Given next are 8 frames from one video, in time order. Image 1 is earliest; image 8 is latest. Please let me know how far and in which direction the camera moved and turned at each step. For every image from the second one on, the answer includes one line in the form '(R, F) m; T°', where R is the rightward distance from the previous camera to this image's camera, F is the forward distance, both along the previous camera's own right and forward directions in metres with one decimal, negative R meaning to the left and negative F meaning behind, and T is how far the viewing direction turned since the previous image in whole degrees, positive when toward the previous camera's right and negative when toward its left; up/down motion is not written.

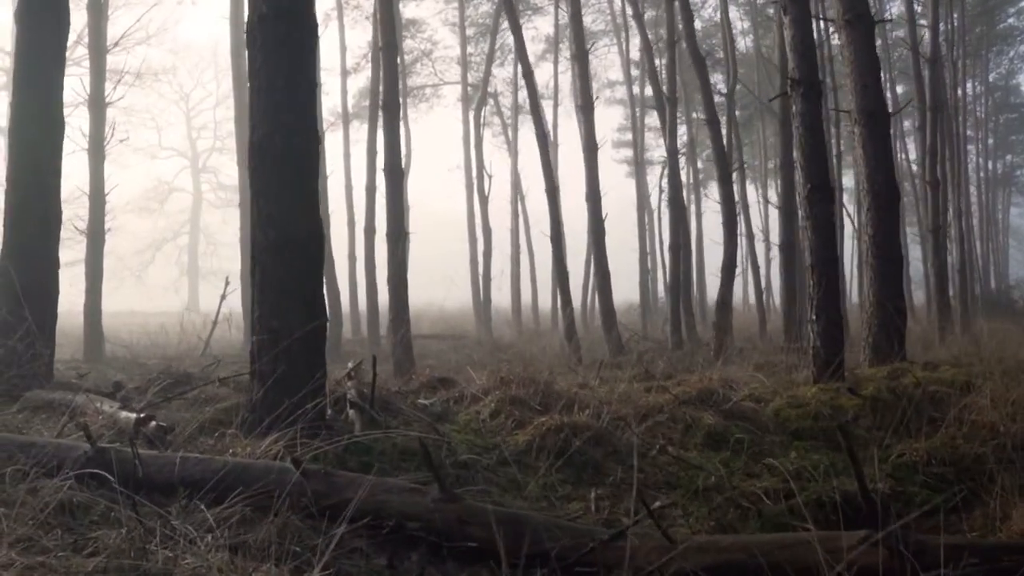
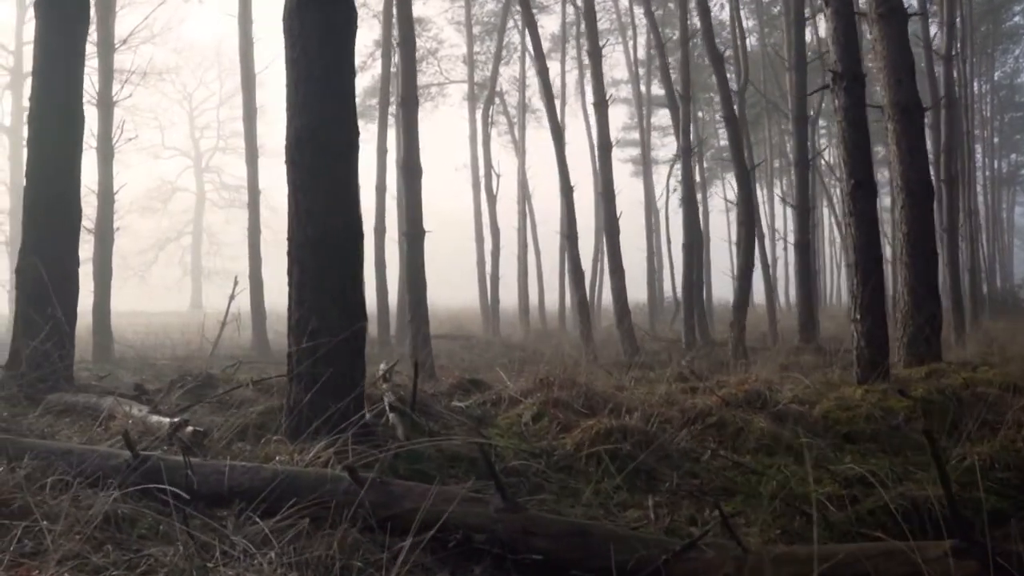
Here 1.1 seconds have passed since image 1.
(-0.3, +0.2) m; 0°
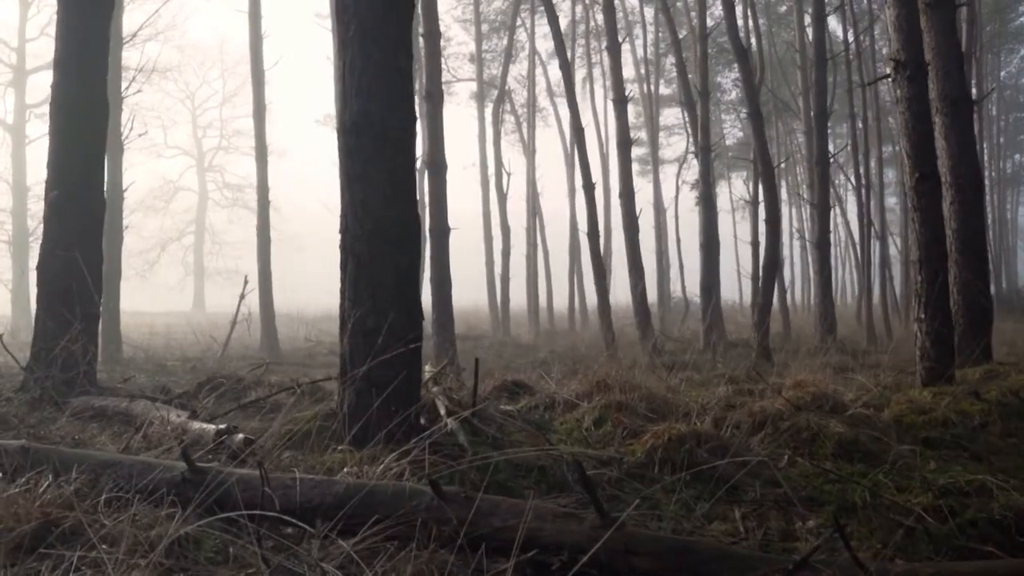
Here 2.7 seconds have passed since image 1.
(-0.4, +0.4) m; 0°
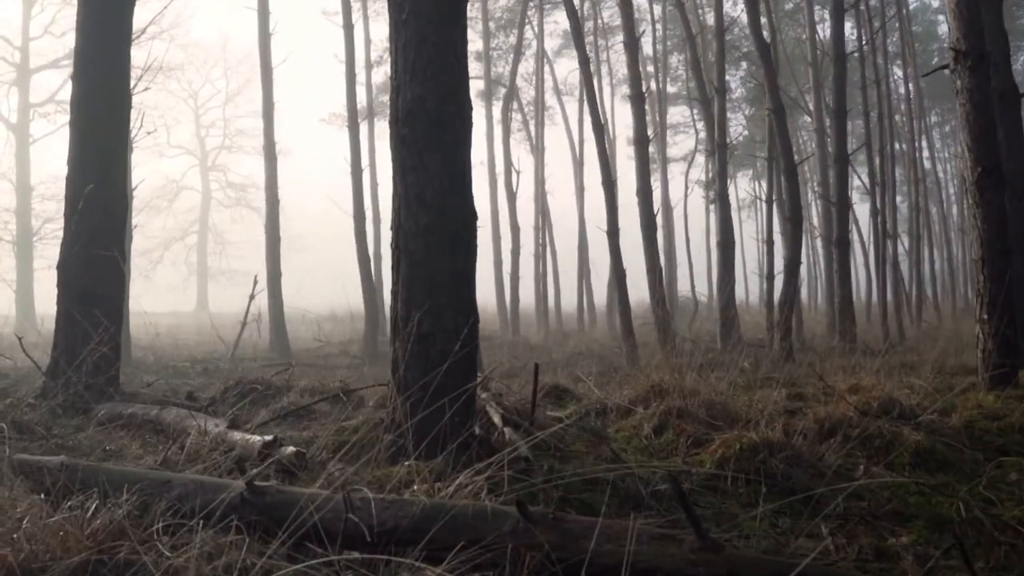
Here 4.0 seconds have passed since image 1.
(-0.4, +0.3) m; 0°
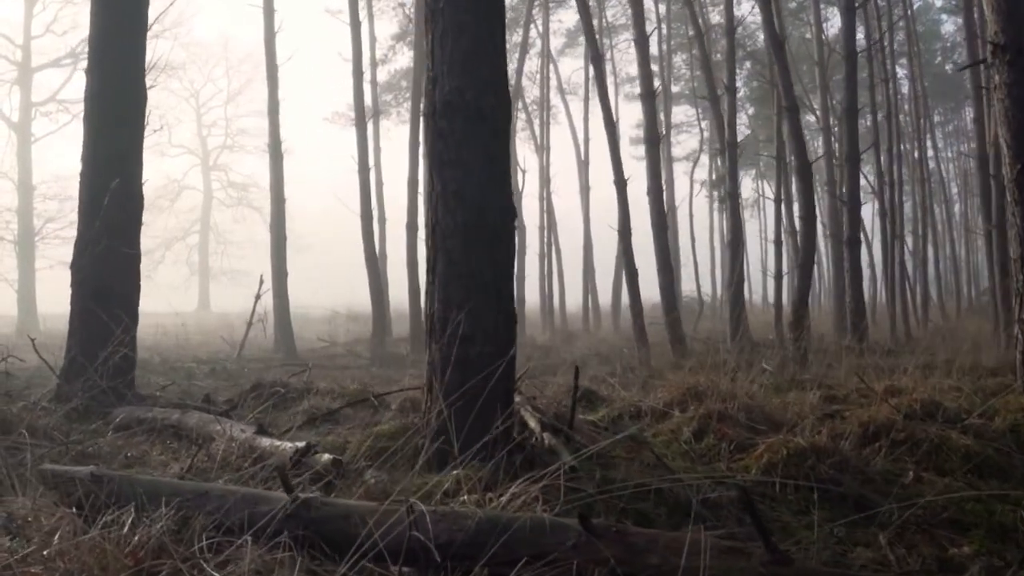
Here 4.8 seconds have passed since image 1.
(-0.2, +0.2) m; 0°
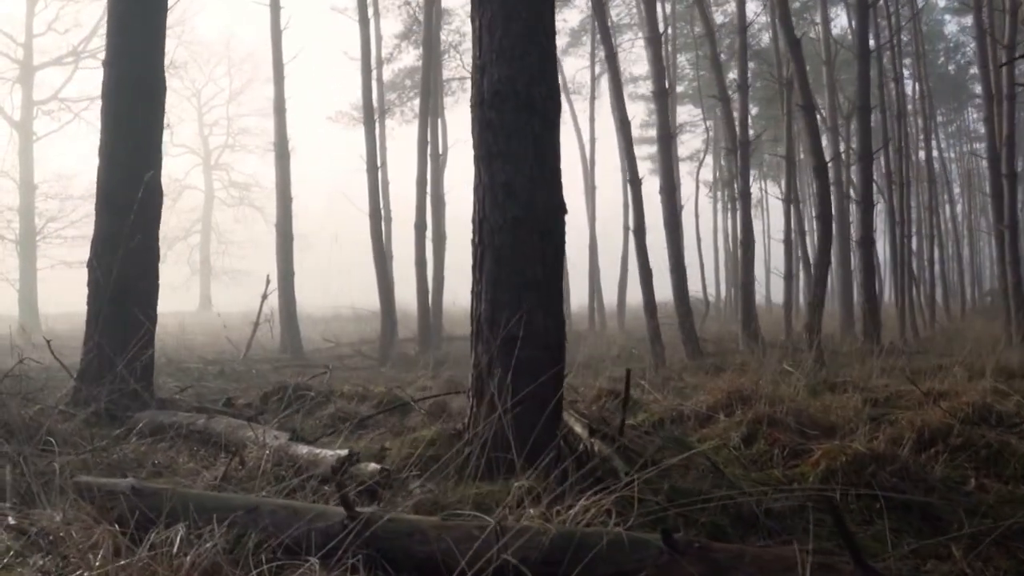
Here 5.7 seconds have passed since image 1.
(-0.3, +0.2) m; 0°
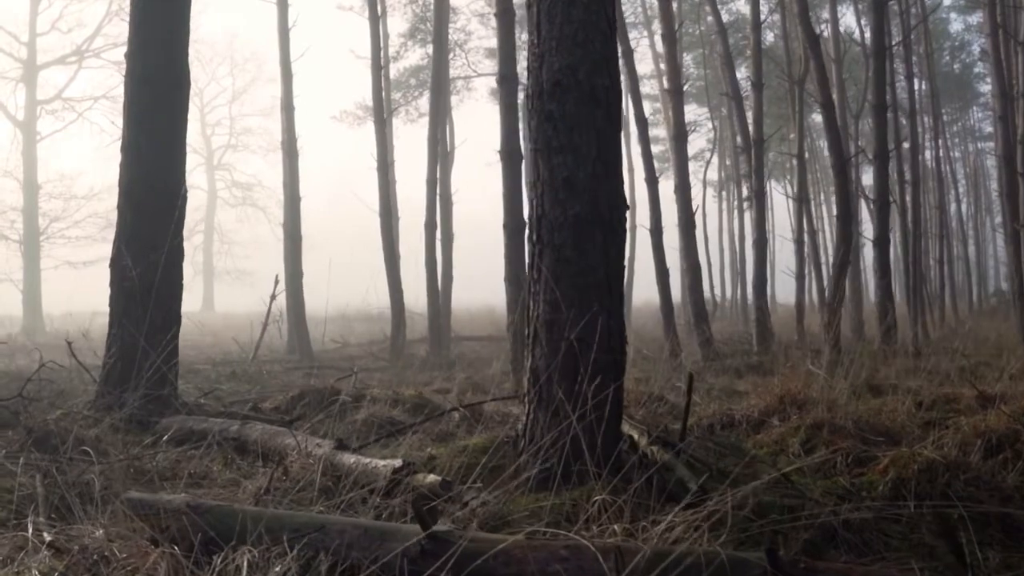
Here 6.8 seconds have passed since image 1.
(-0.3, +0.2) m; 0°
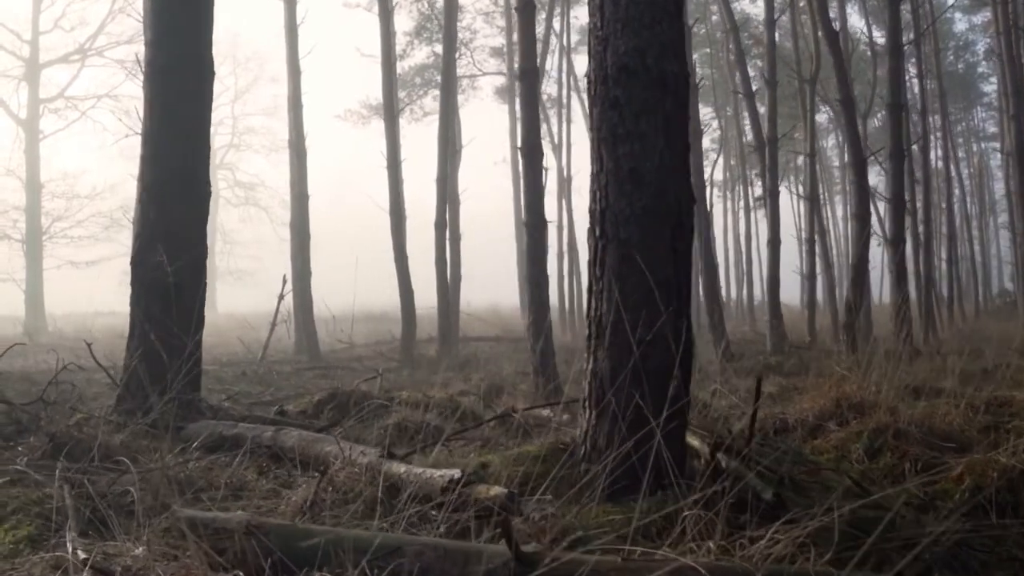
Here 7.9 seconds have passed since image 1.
(-0.3, +0.3) m; 0°
